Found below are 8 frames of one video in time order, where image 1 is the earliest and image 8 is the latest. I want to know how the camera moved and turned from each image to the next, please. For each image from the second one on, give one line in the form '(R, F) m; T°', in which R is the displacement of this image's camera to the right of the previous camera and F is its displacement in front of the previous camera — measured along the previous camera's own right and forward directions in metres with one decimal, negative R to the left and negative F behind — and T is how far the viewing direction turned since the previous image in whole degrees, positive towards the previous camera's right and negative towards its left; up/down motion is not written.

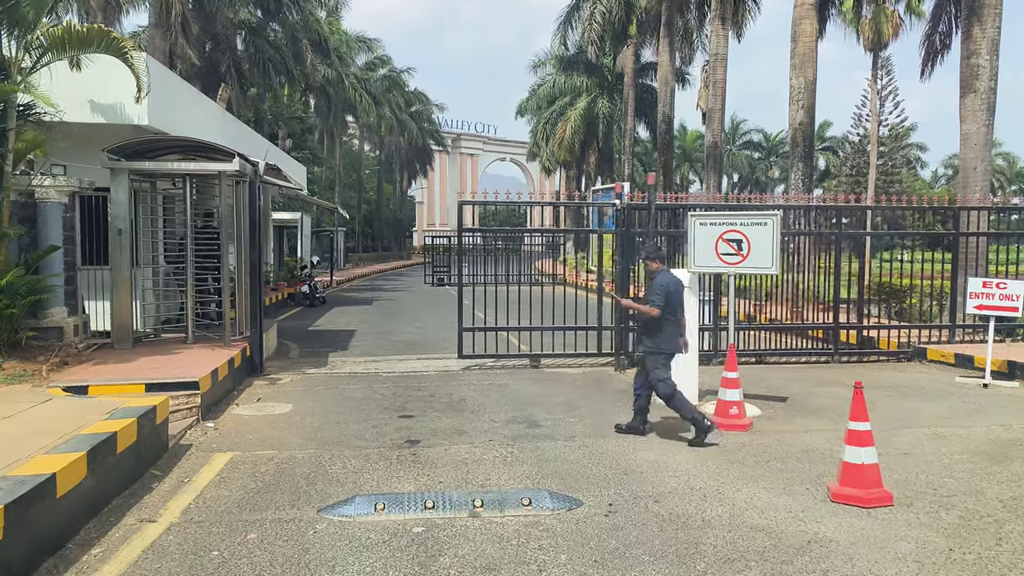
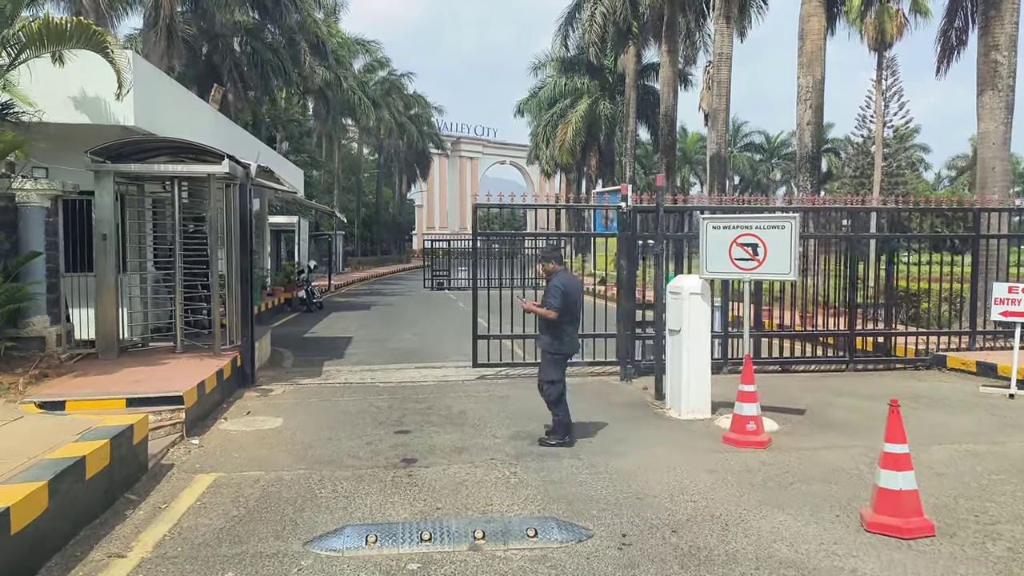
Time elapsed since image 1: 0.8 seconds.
(0.0, +0.4) m; 0°
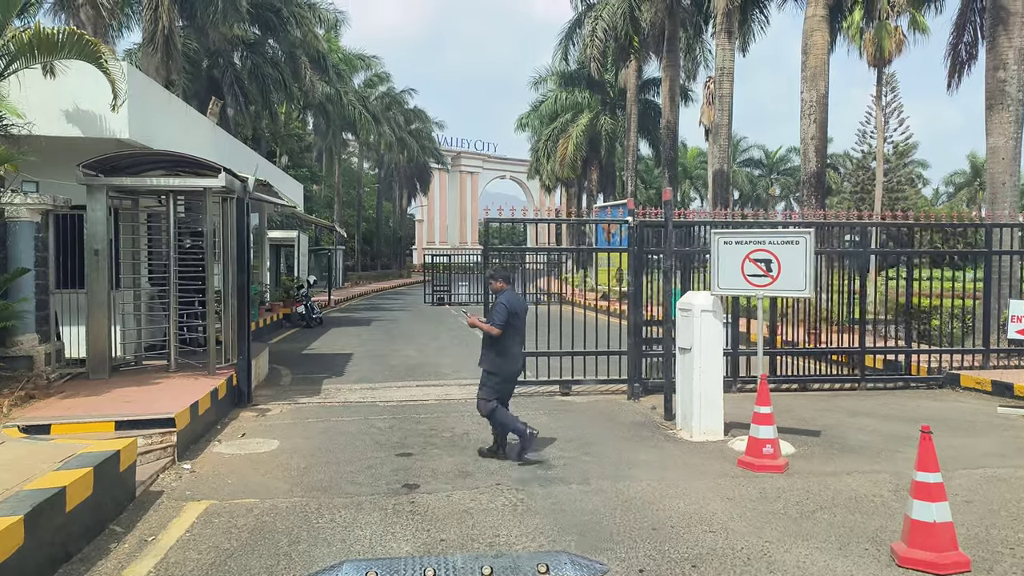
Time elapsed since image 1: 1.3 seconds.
(0.0, +0.2) m; 0°
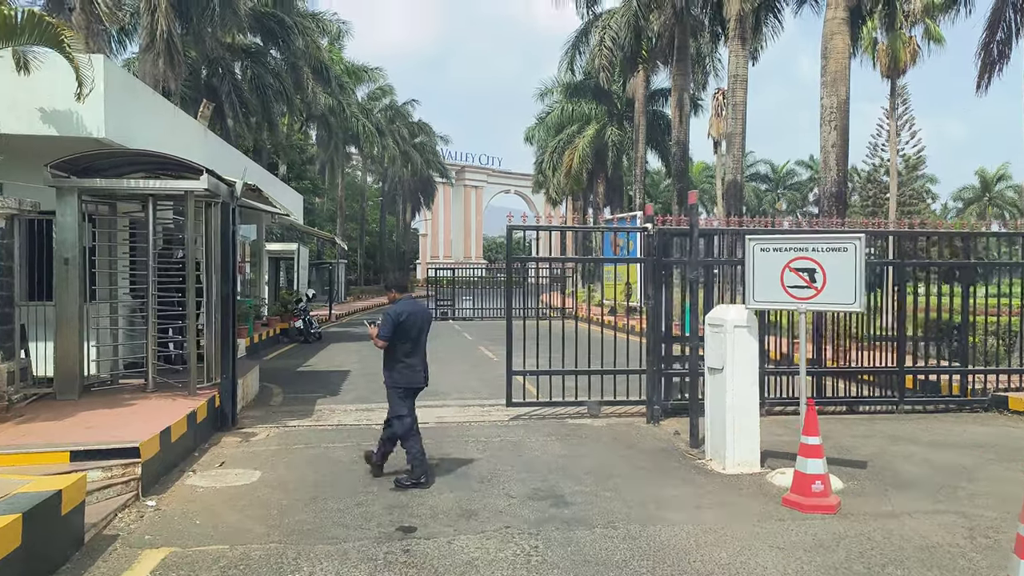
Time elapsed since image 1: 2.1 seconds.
(-0.1, +0.8) m; 0°
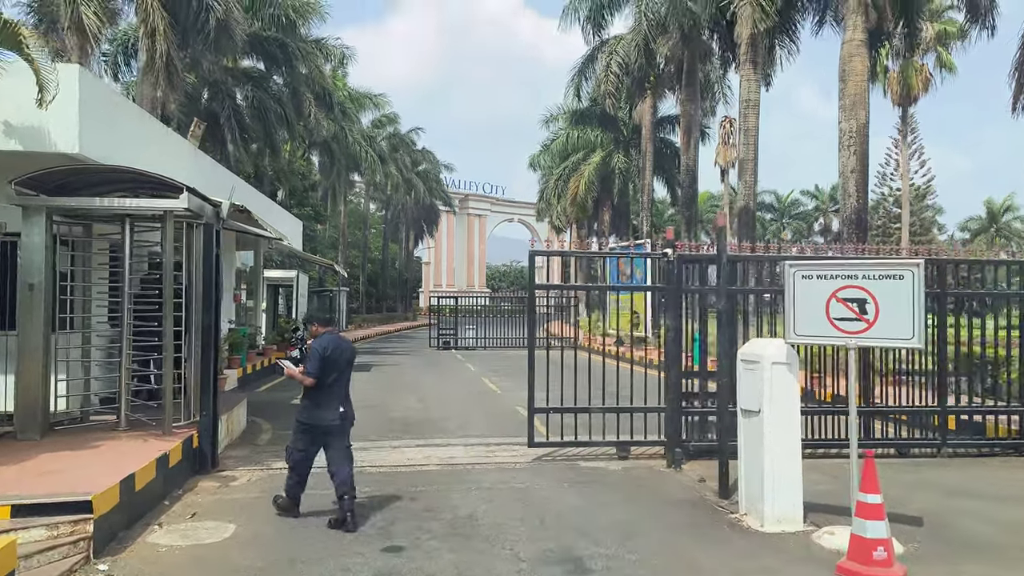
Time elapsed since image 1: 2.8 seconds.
(0.0, +0.7) m; 0°
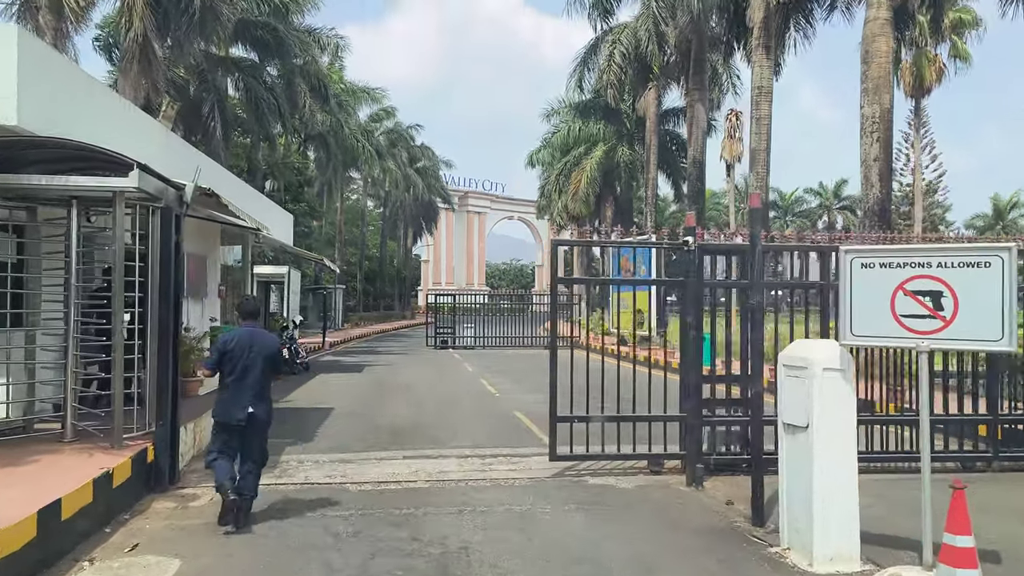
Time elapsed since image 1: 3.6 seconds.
(0.0, +0.9) m; 0°
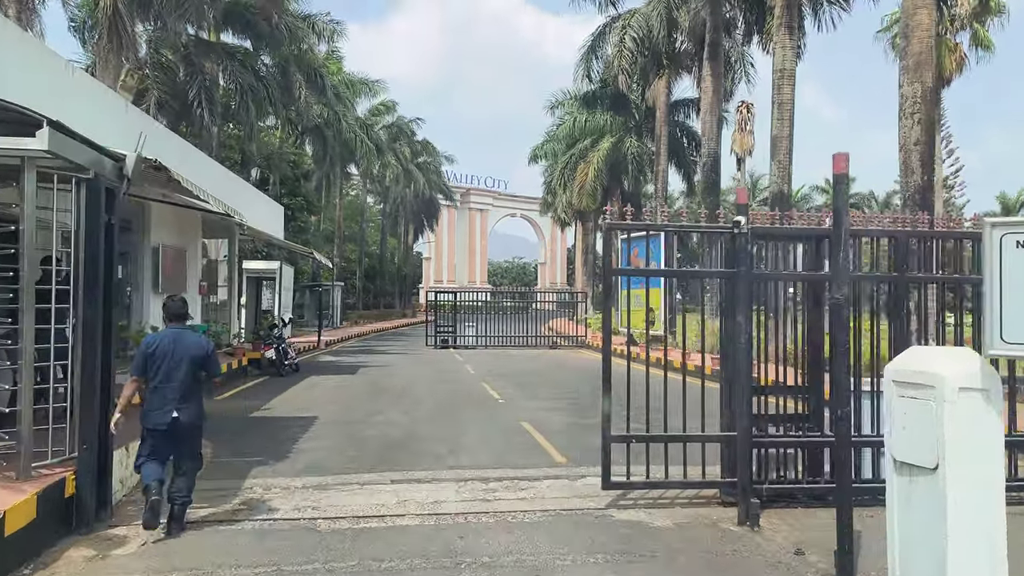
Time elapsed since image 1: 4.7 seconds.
(-0.1, +1.3) m; 0°
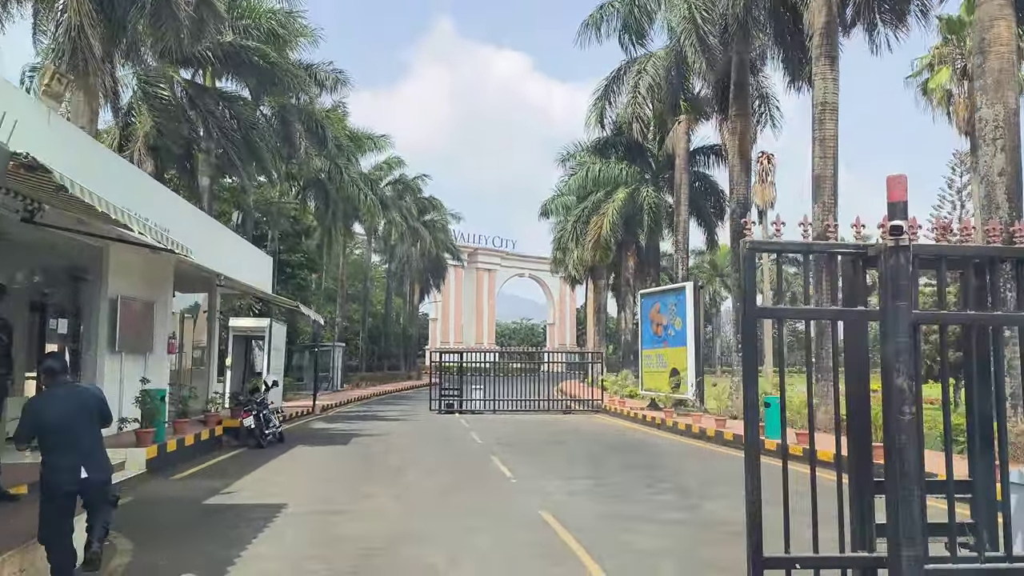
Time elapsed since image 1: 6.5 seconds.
(-0.1, +2.0) m; -1°
